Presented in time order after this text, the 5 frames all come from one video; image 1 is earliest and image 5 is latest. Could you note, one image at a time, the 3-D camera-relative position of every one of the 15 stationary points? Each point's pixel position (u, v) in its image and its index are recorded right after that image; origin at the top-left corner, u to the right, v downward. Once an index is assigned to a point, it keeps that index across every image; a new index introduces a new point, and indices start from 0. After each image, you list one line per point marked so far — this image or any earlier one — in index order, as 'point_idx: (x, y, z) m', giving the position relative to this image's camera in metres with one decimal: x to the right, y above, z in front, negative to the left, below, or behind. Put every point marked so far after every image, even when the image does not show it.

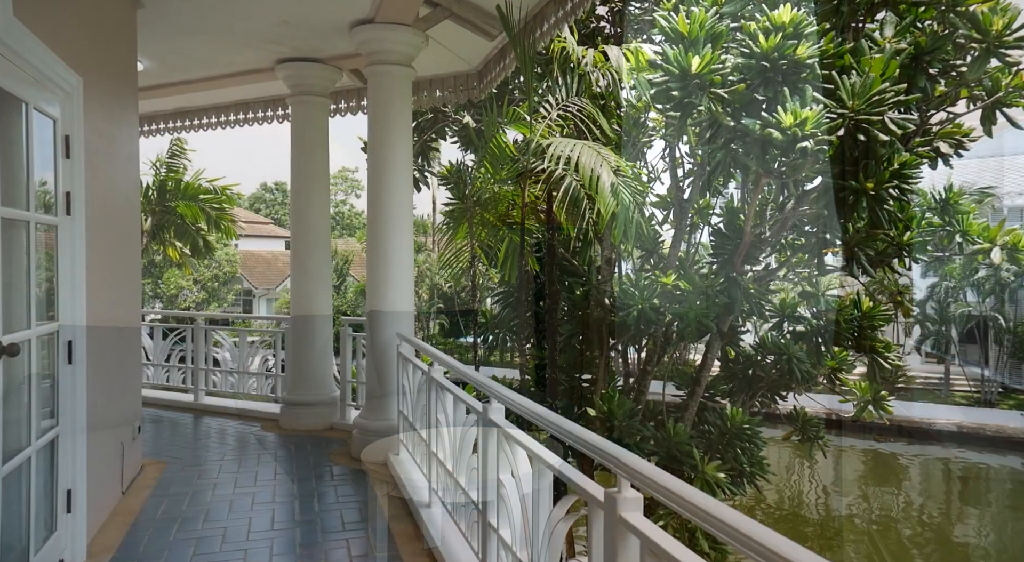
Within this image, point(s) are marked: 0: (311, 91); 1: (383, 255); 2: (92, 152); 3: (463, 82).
0: (-1.2, +1.1, +4.0) m
1: (-0.7, +0.1, +3.4) m
2: (-1.7, +0.5, +2.7) m
3: (-0.3, +1.3, +4.4) m
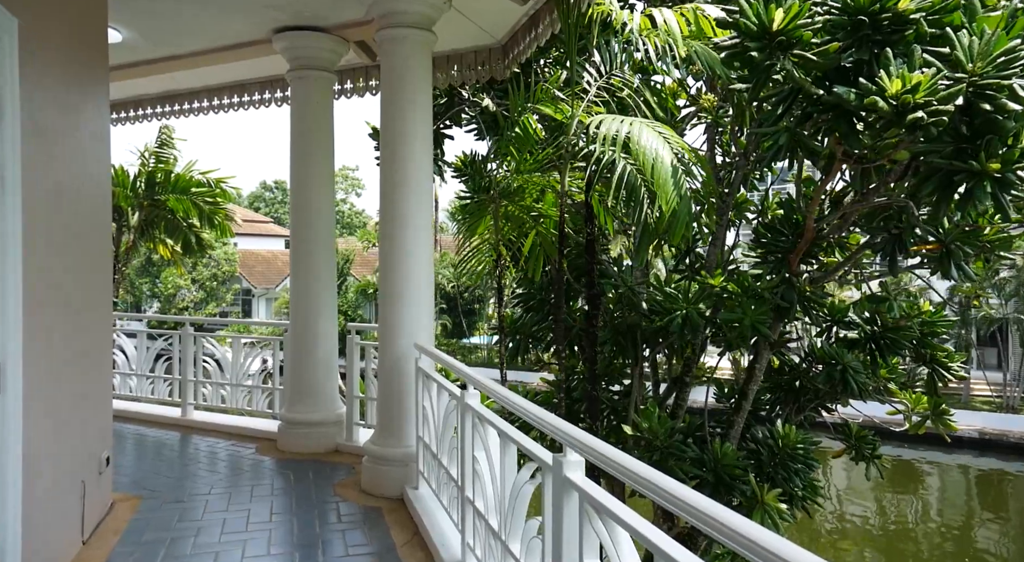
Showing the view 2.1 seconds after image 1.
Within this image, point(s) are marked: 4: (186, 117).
0: (-1.0, +1.1, +3.5) m
1: (-0.5, +0.1, +2.9) m
2: (-1.5, +0.5, +2.3) m
3: (-0.1, +1.2, +3.9) m
4: (-2.3, +1.2, +4.9) m
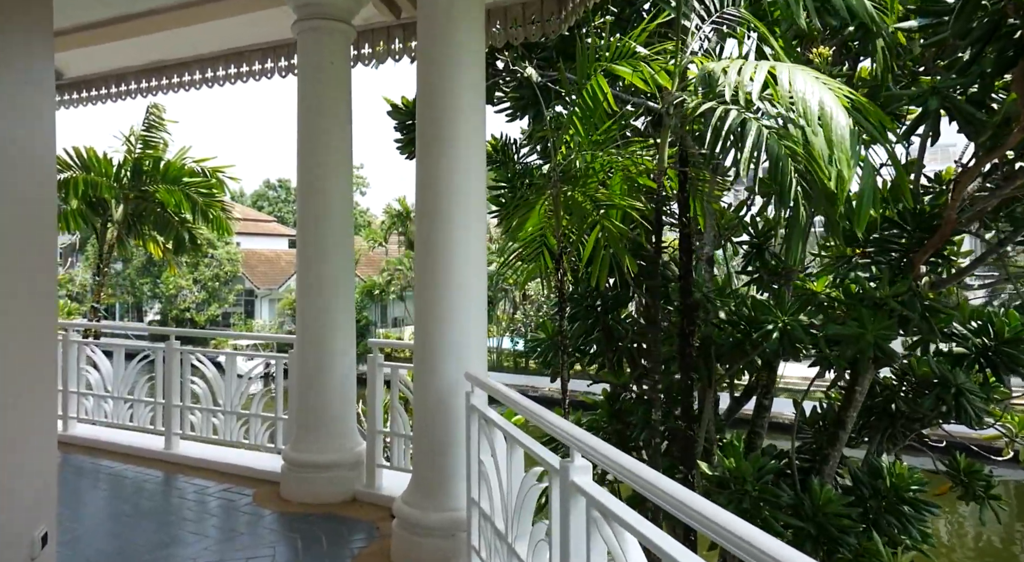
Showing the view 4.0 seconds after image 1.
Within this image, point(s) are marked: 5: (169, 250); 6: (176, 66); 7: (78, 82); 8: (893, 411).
0: (-0.8, +1.1, +2.8) m
1: (-0.2, +0.1, +2.2) m
2: (-1.3, +0.5, +1.5) m
3: (+0.1, +1.2, +3.2) m
4: (-2.1, +1.1, +4.2) m
5: (-2.9, +0.3, +5.8) m
6: (-2.0, +1.3, +4.2) m
7: (-2.8, +1.3, +4.6) m
8: (+2.2, -0.7, +3.9) m
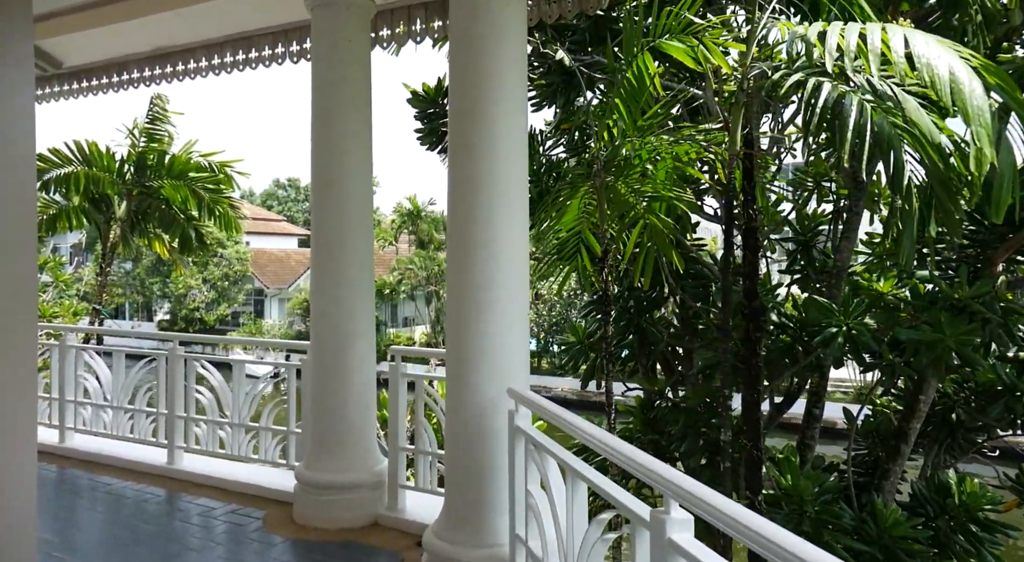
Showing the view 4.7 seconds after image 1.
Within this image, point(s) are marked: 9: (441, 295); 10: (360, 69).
0: (-0.6, +1.1, +2.6) m
1: (-0.1, +0.1, +1.9) m
2: (-1.2, +0.5, +1.3) m
3: (+0.2, +1.2, +2.9) m
4: (-1.9, +1.1, +4.0) m
5: (-2.7, +0.3, +5.6) m
6: (-1.9, +1.3, +3.9) m
7: (-2.7, +1.3, +4.3) m
8: (+2.3, -0.7, +3.6) m
9: (-1.4, -0.3, +13.3) m
10: (-0.6, +0.8, +2.6) m
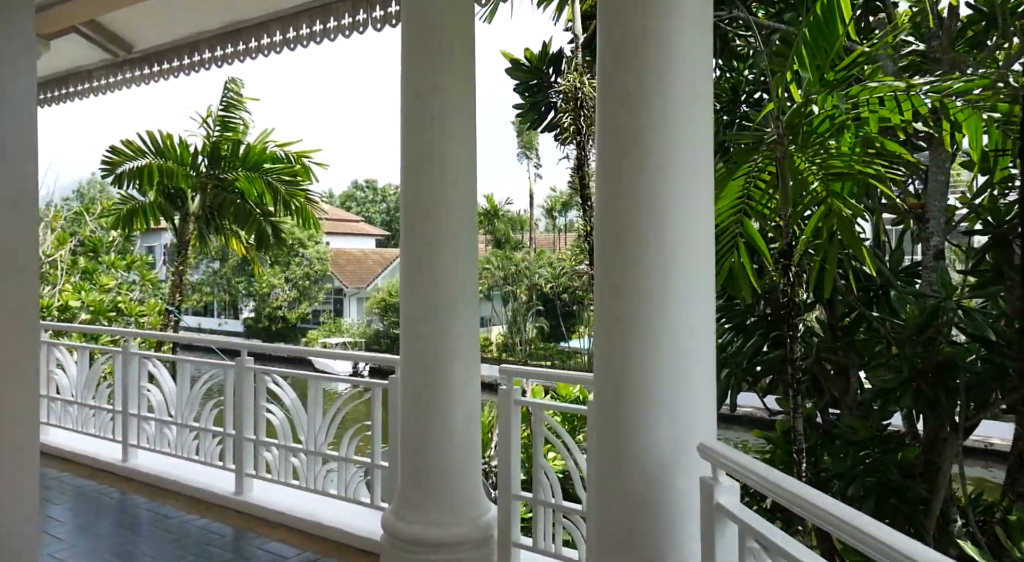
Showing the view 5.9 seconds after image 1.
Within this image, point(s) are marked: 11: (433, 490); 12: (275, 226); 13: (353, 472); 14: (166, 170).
0: (-0.2, +1.1, +2.0) m
1: (+0.2, +0.1, +1.3) m
2: (-0.9, +0.5, +0.8) m
3: (+0.7, +1.2, +2.3) m
4: (-1.3, +1.1, +3.6) m
5: (-2.0, +0.3, +5.2) m
6: (-1.3, +1.3, +3.5) m
7: (-2.1, +1.3, +4.0) m
8: (+2.8, -0.7, +2.8) m
9: (+0.2, -0.3, +12.8) m
10: (-0.2, +0.8, +2.1) m
11: (-0.2, -0.6, +2.0) m
12: (-1.7, +0.4, +4.9) m
13: (-0.6, -0.7, +2.5) m
14: (-2.3, +0.7, +4.6) m
